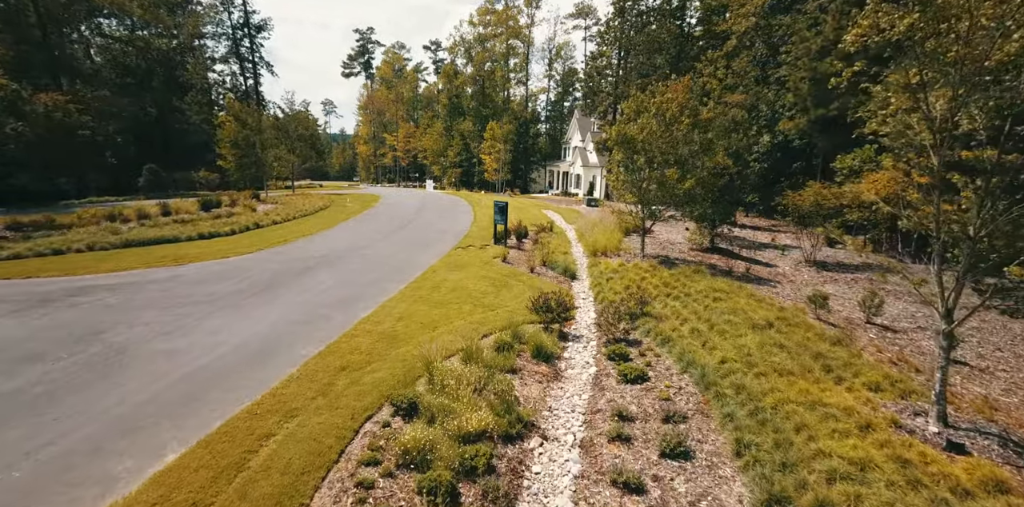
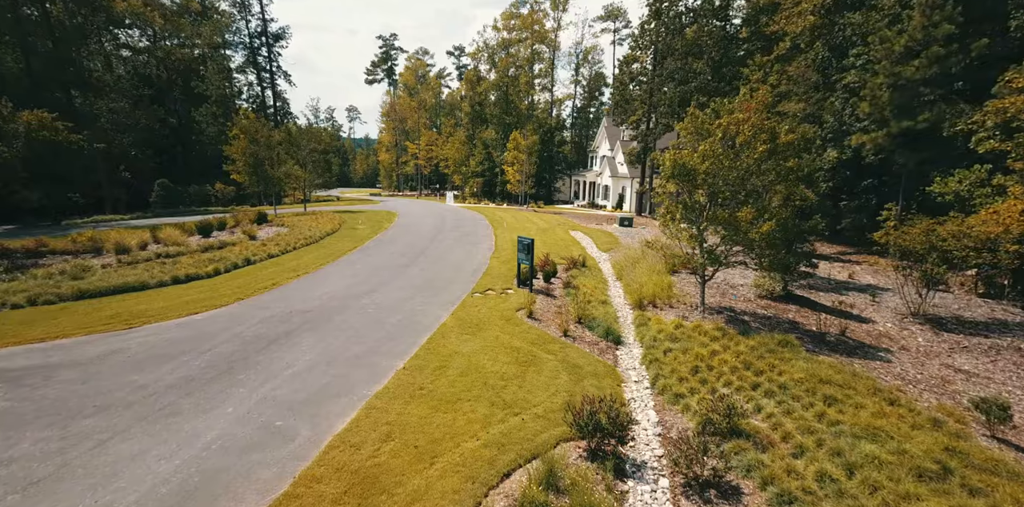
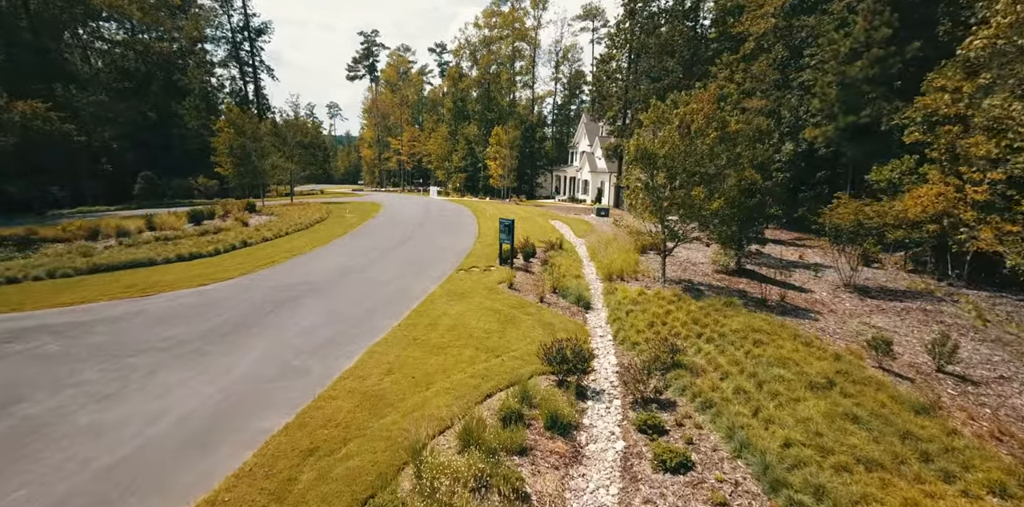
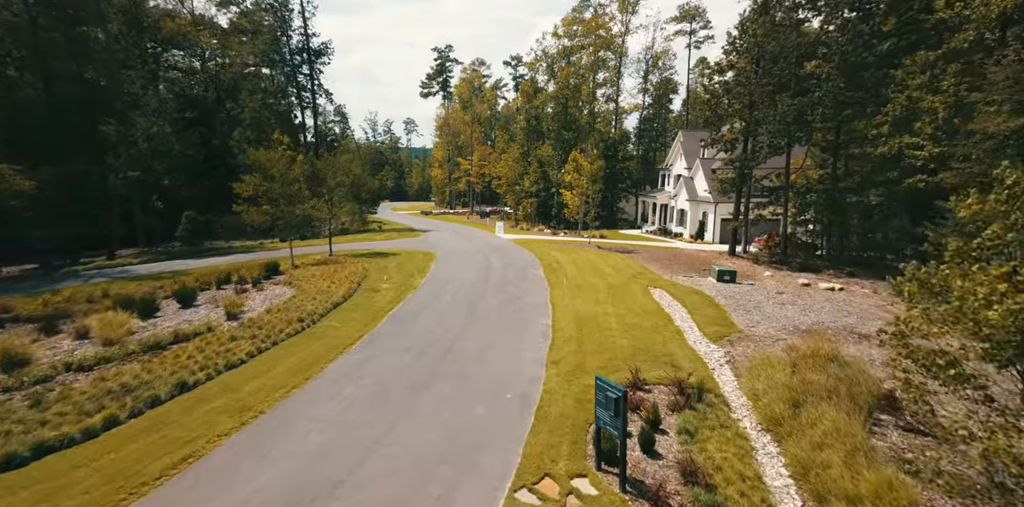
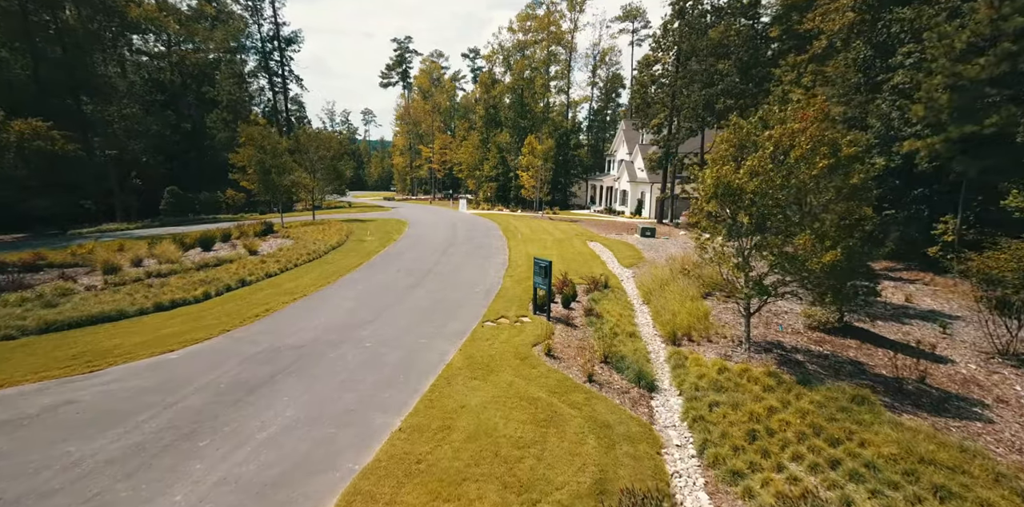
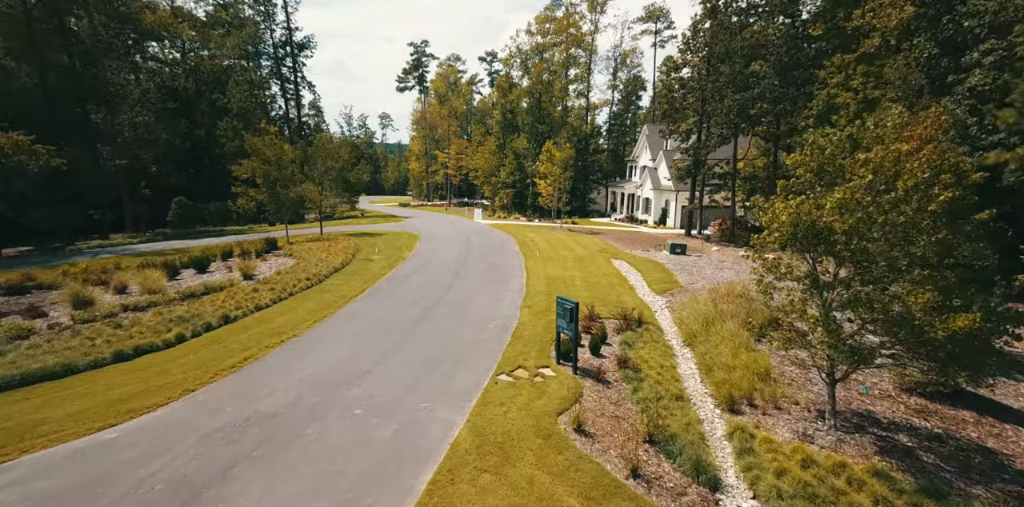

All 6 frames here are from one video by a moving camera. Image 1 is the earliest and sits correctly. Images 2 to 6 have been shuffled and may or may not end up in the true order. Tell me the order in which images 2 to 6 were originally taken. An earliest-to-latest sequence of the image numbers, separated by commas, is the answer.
3, 2, 5, 6, 4
